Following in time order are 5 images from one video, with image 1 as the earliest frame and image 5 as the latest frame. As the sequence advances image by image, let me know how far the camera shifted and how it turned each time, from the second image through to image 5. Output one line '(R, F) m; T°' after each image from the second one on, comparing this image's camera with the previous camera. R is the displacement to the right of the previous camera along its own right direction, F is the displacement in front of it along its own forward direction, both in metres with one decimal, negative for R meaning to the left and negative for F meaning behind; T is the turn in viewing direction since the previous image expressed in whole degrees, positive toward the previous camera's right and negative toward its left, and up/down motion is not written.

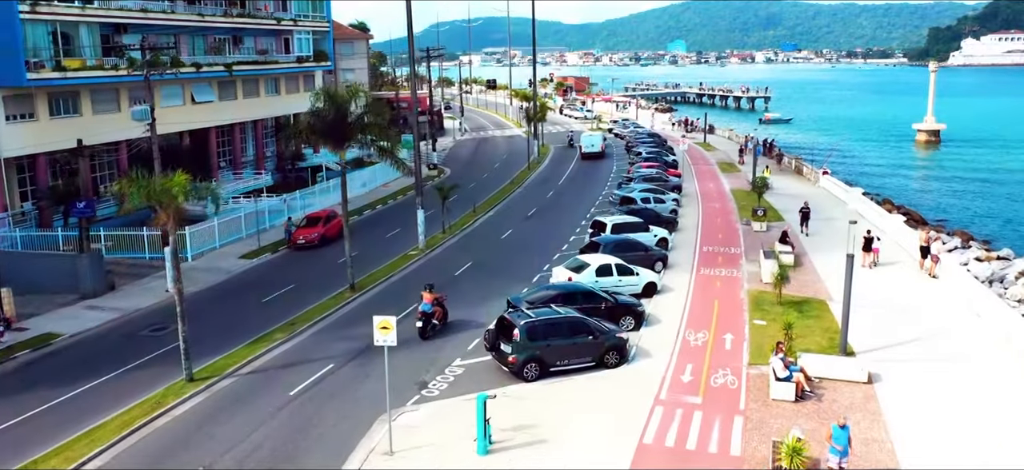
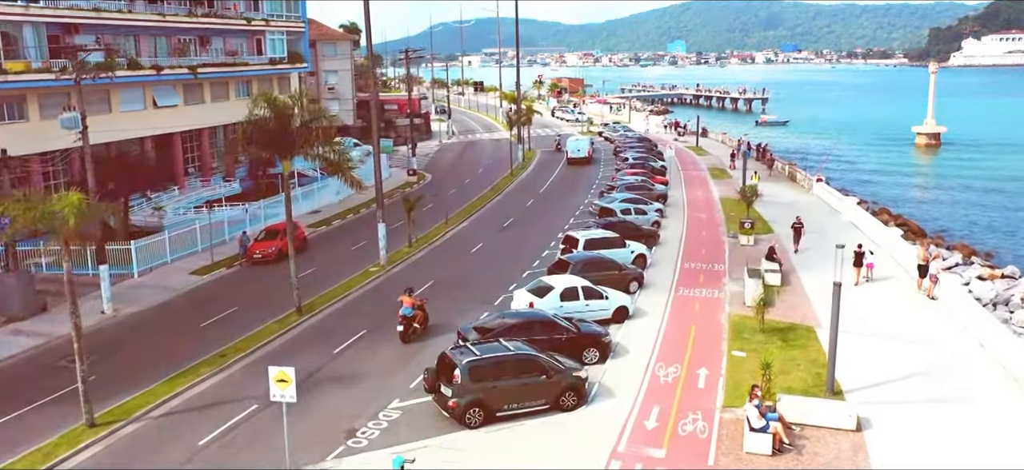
(+1.3, +2.4) m; 0°
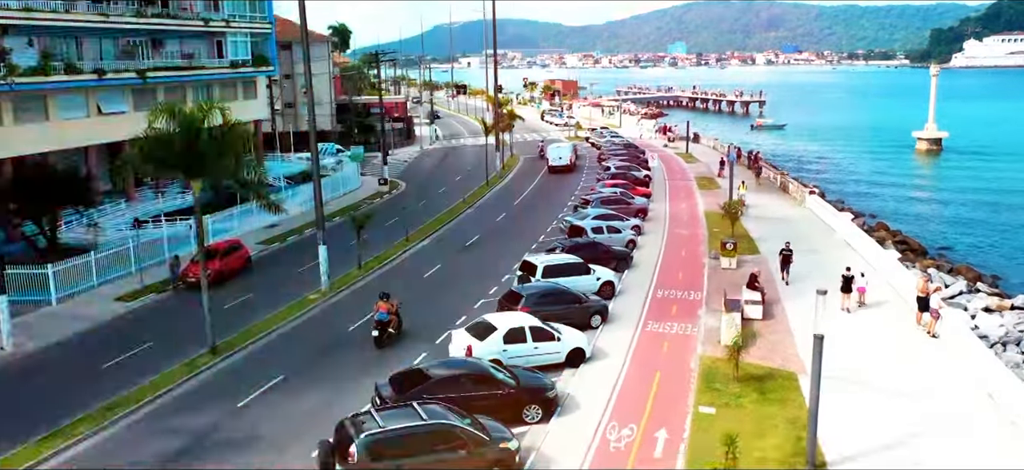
(+1.6, +3.2) m; 0°
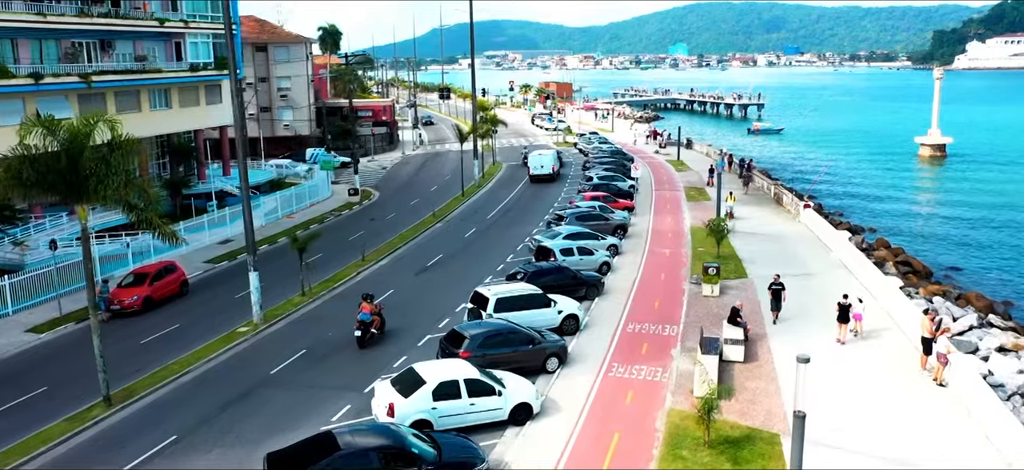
(+1.5, +3.2) m; 0°
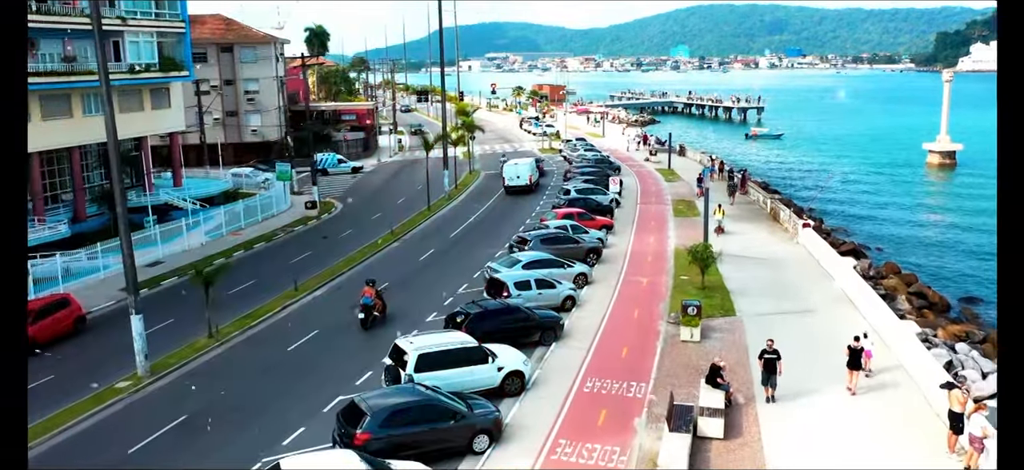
(+1.7, +4.5) m; 0°
